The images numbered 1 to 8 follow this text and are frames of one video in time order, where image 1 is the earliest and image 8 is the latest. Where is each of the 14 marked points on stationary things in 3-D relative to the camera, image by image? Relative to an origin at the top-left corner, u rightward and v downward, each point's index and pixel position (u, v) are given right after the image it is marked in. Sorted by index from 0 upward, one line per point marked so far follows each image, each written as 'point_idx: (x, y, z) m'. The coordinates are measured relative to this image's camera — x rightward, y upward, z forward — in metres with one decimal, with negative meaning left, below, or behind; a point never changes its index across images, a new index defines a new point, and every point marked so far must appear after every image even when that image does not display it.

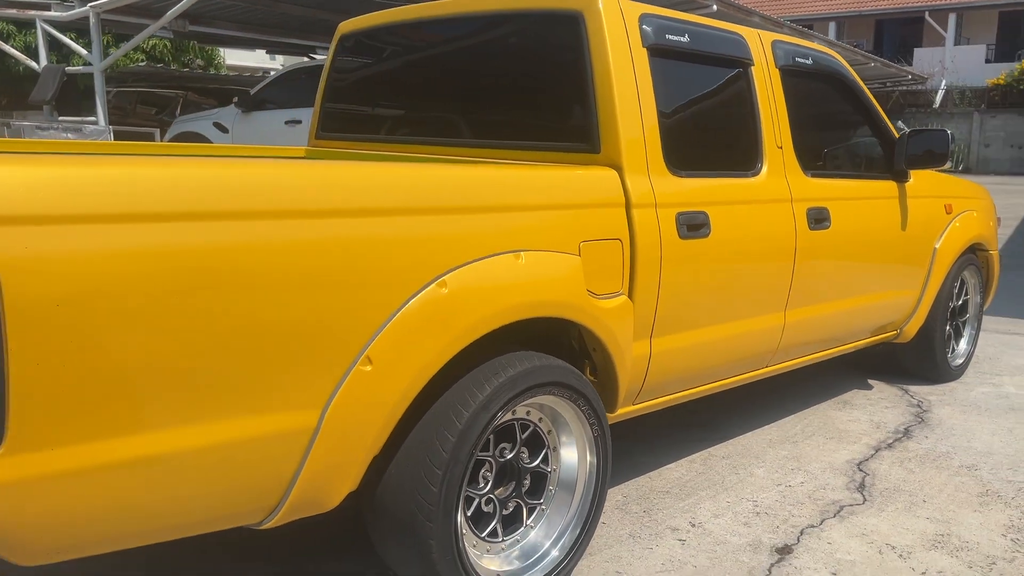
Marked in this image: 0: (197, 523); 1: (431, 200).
0: (-0.8, -0.6, +2.2) m
1: (-0.2, +0.3, +2.5) m
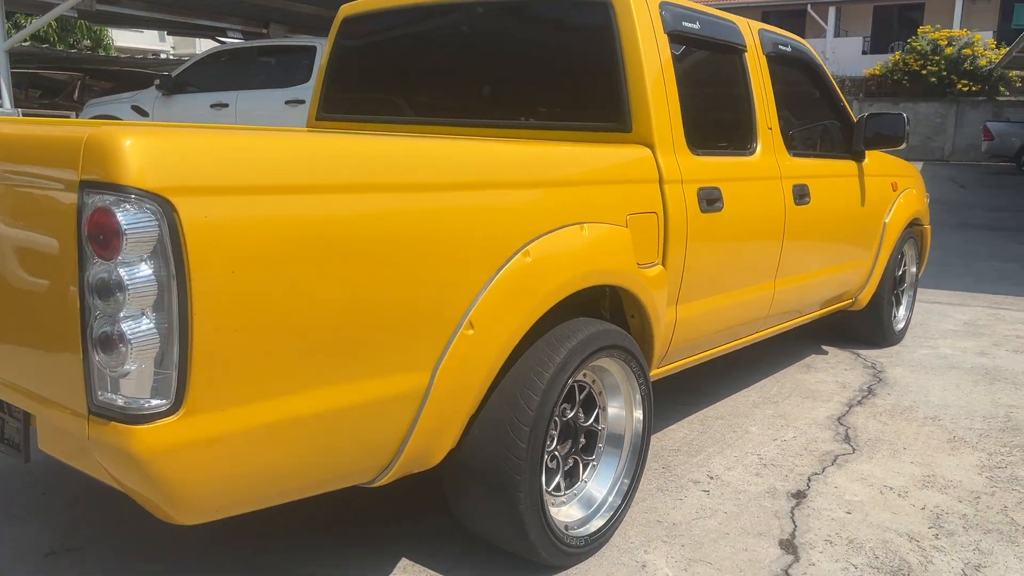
0: (-0.5, -0.5, +2.3) m
1: (0.0, +0.3, +2.7) m
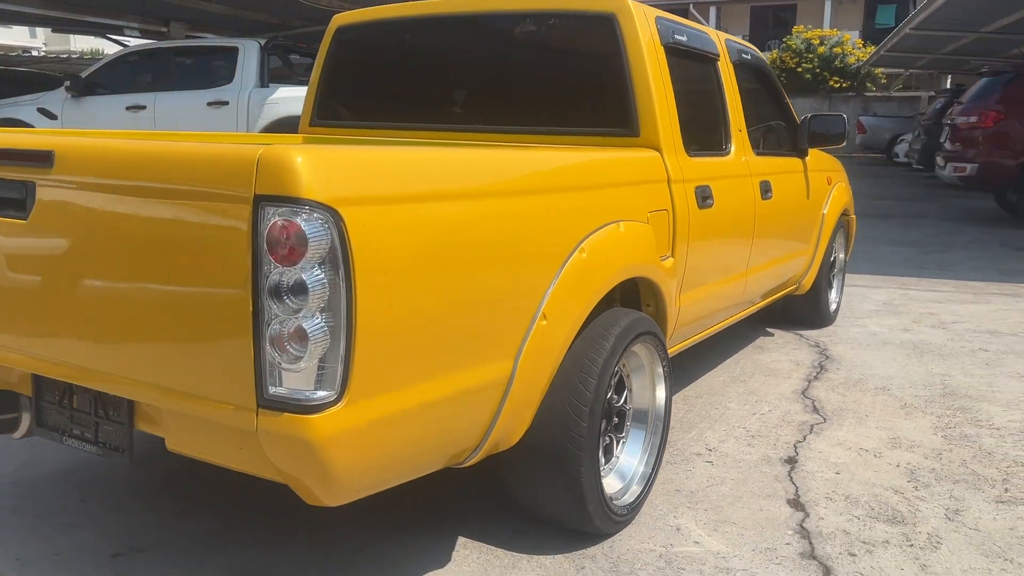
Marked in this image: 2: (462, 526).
0: (-0.2, -0.5, +2.5) m
1: (+0.2, +0.4, +2.9) m
2: (-0.2, -0.9, +3.2) m
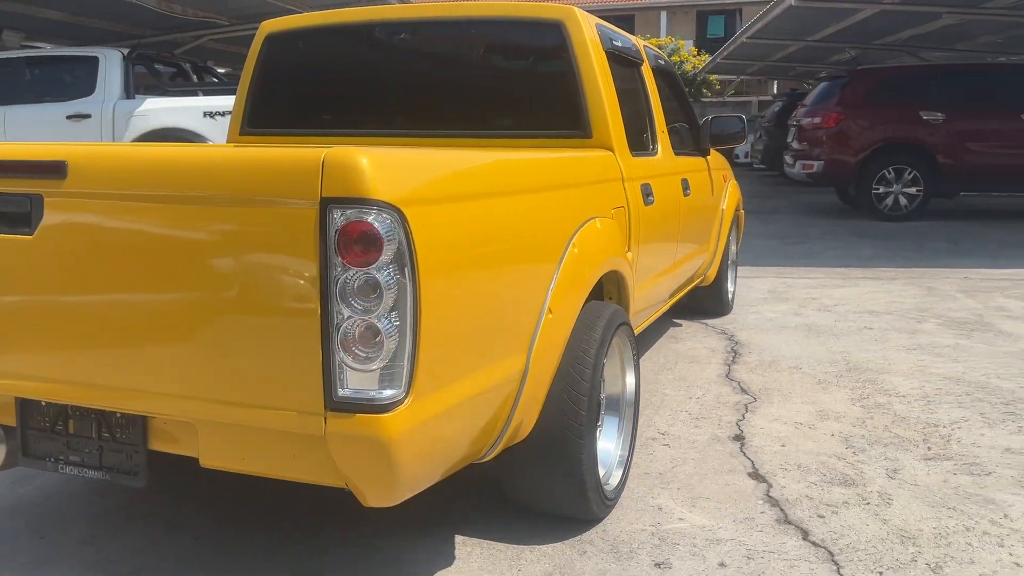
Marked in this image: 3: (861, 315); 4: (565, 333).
0: (-0.2, -0.5, +2.5) m
1: (+0.2, +0.4, +3.0) m
2: (-0.2, -0.9, +3.2) m
3: (+2.8, -0.2, +7.0) m
4: (+0.2, -0.2, +2.9) m
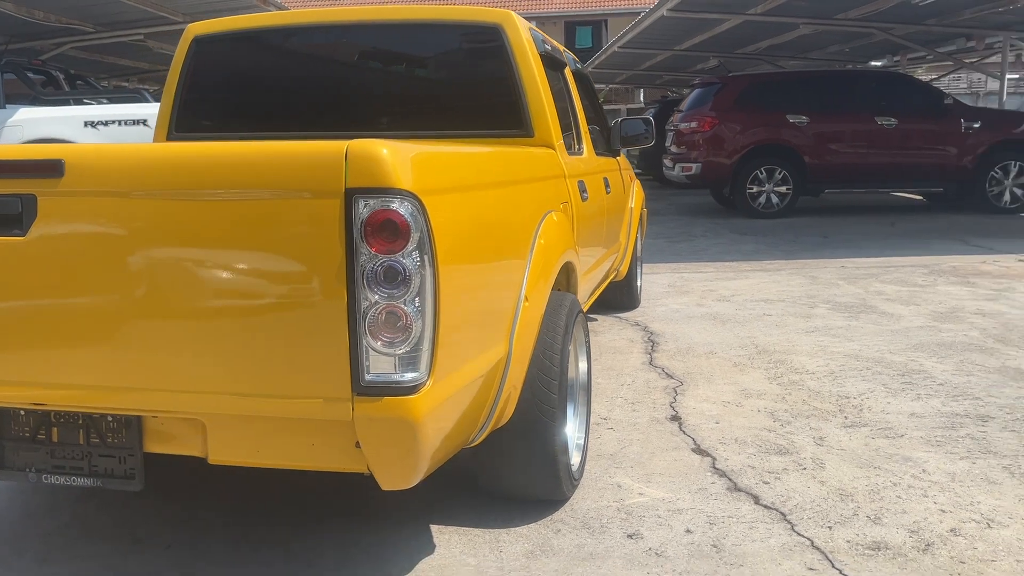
0: (-0.2, -0.5, +2.6) m
1: (0.0, +0.4, +3.2) m
2: (-0.3, -0.9, +3.3) m
3: (+2.1, -0.1, +7.4) m
4: (+0.1, -0.1, +3.1) m
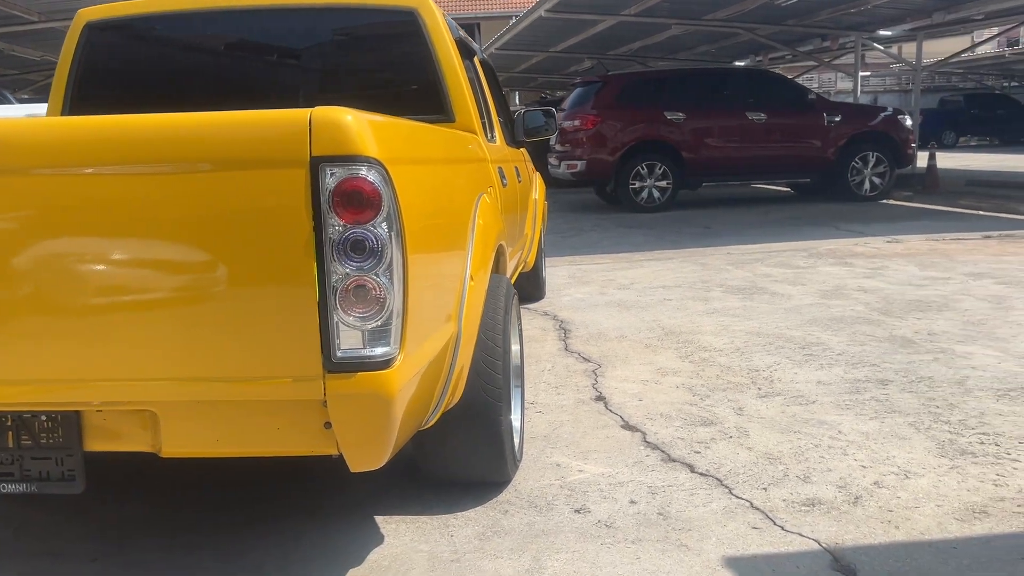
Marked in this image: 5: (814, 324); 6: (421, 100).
0: (-0.3, -0.4, +2.5) m
1: (-0.2, +0.5, +3.1) m
2: (-0.5, -0.8, +3.2) m
3: (+1.3, 0.0, +7.6) m
4: (-0.1, 0.0, +3.1) m
5: (+2.1, -0.3, +6.1) m
6: (-0.5, +0.9, +4.0) m
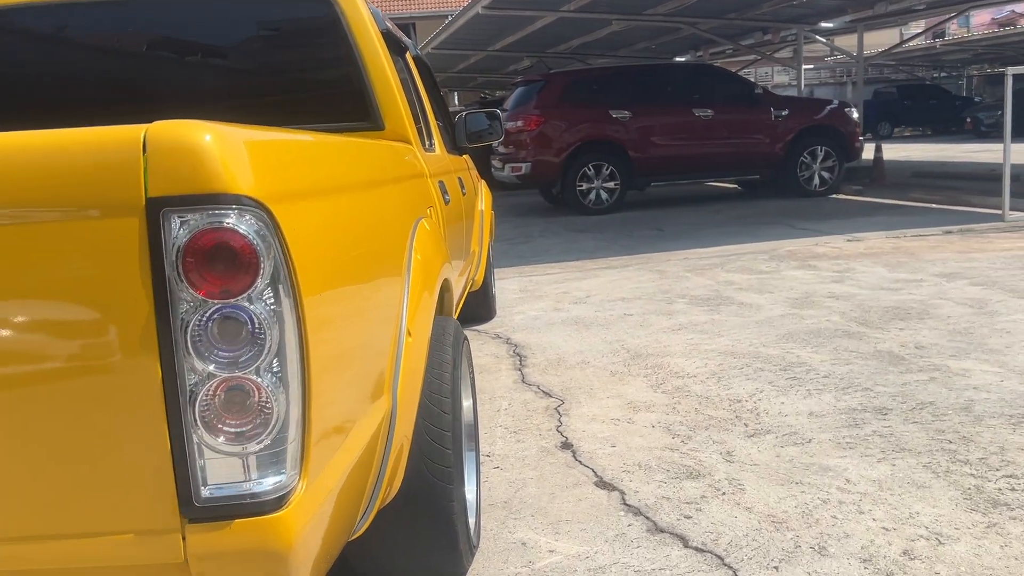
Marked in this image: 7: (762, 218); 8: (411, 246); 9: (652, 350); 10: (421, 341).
0: (-0.4, -0.5, +1.9) m
1: (-0.4, +0.3, +2.5) m
2: (-0.6, -1.0, +2.5) m
3: (+0.8, -0.1, +7.1) m
4: (-0.3, -0.2, +2.4) m
5: (+1.8, -0.3, +5.6) m
6: (-0.7, +0.7, +3.3) m
7: (+3.6, +1.0, +12.5) m
8: (-0.3, +0.1, +2.5) m
9: (+0.9, -0.4, +5.5) m
10: (-0.3, -0.1, +2.4) m
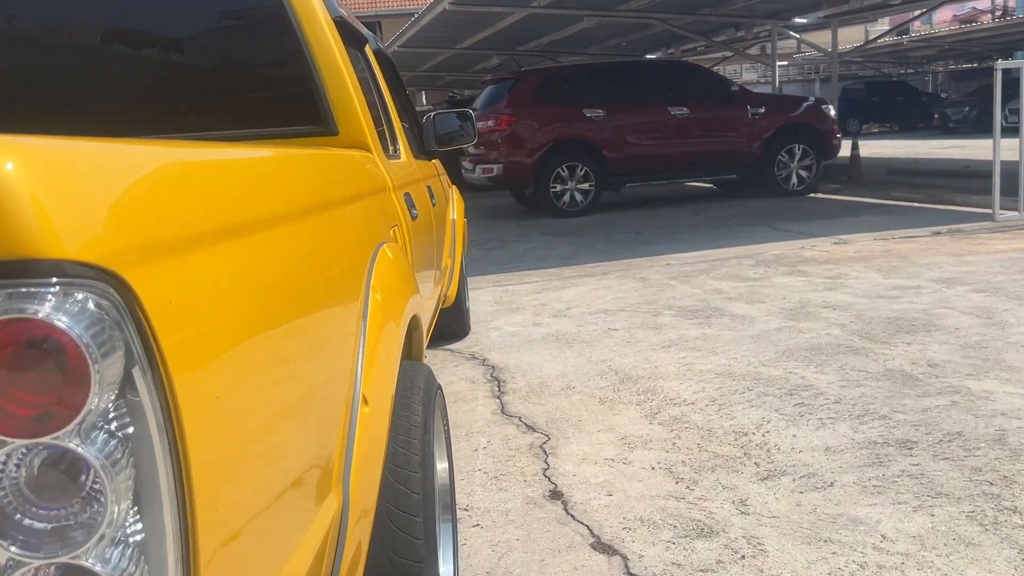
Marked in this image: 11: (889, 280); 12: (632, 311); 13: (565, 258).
0: (-0.4, -0.7, +1.4) m
1: (-0.4, +0.2, +2.0) m
2: (-0.7, -1.1, +2.0) m
3: (+0.6, -0.2, +6.6) m
4: (-0.3, -0.3, +1.9) m
5: (+1.6, -0.4, +5.1) m
6: (-0.8, +0.6, +2.8) m
7: (+3.2, +1.0, +12.1) m
8: (-0.3, 0.0, +2.0) m
9: (+0.8, -0.5, +5.0) m
10: (-0.3, -0.3, +1.9) m
11: (+3.1, +0.1, +7.2) m
12: (+0.9, -0.2, +6.7) m
13: (+0.6, +0.3, +10.1) m
